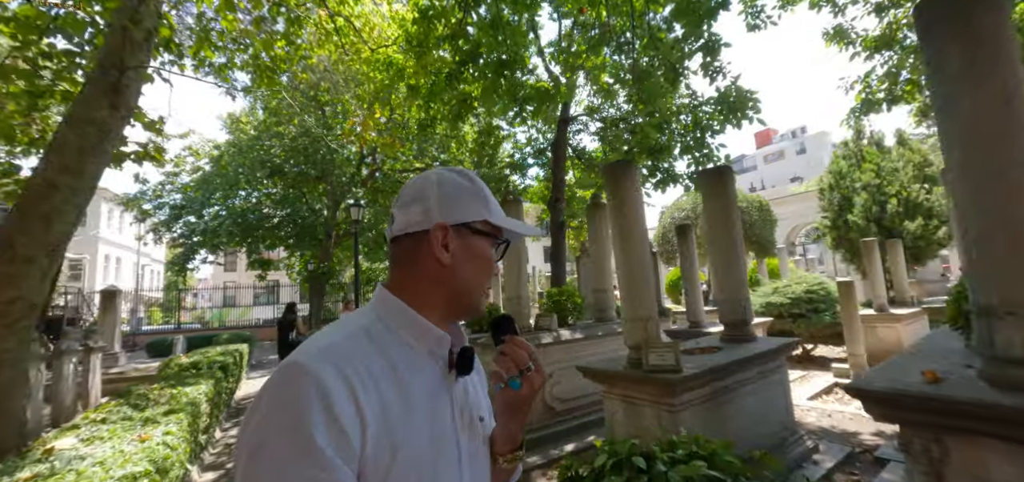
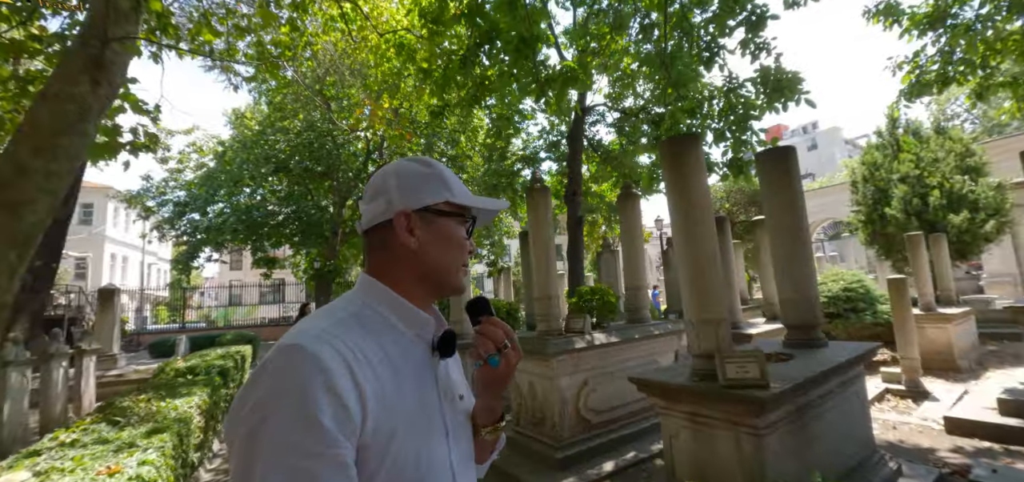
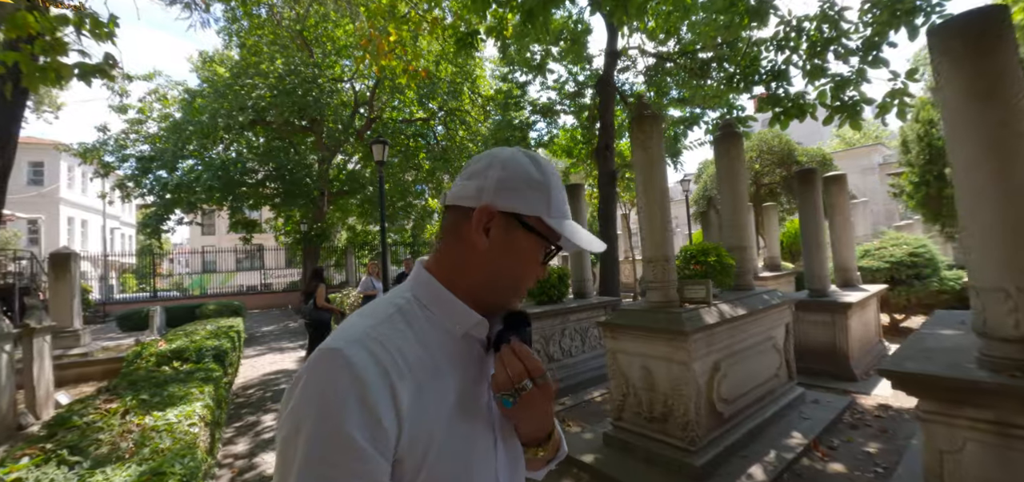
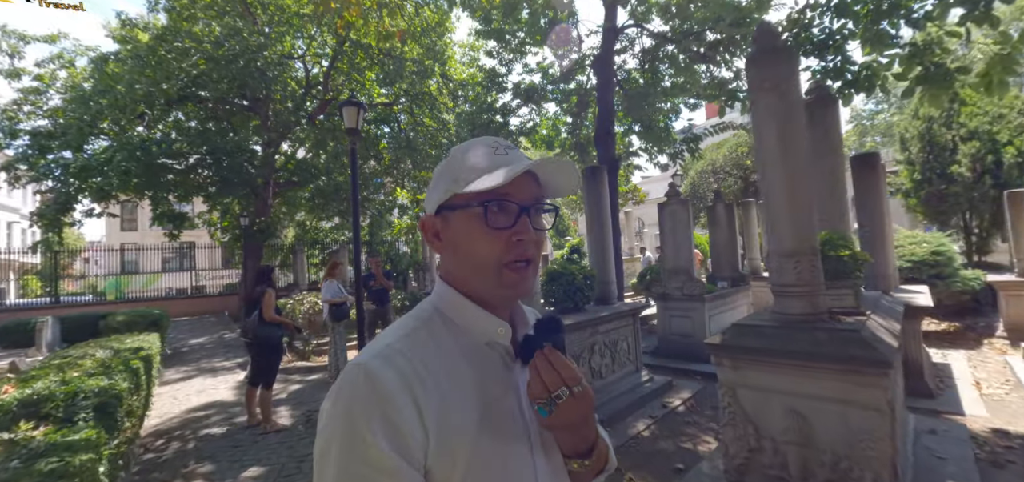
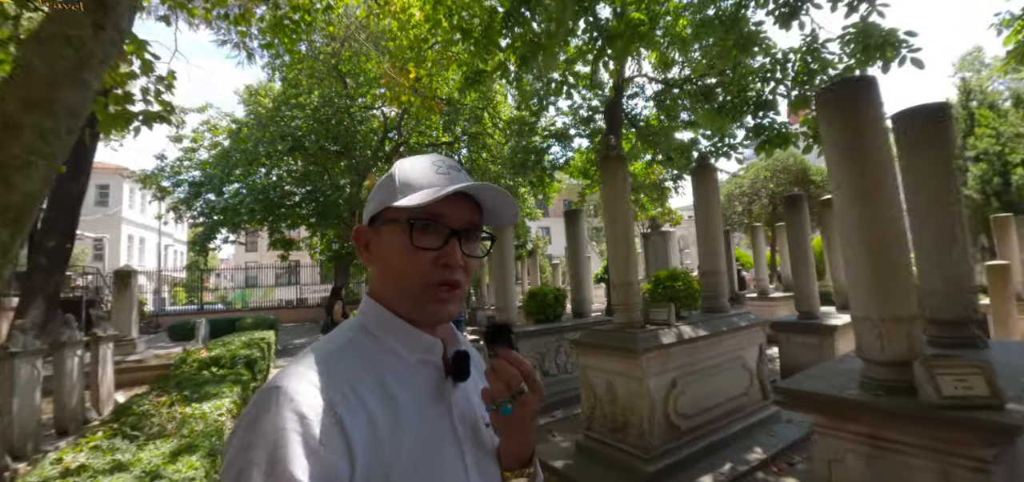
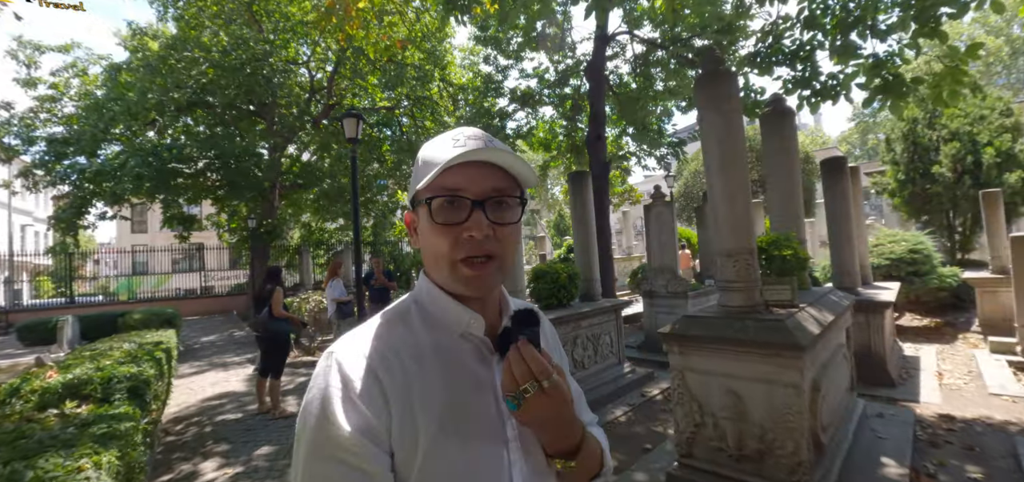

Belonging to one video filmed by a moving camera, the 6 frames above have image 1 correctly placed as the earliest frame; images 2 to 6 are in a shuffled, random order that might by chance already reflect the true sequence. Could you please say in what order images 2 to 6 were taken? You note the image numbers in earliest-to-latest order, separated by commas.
2, 5, 3, 6, 4
